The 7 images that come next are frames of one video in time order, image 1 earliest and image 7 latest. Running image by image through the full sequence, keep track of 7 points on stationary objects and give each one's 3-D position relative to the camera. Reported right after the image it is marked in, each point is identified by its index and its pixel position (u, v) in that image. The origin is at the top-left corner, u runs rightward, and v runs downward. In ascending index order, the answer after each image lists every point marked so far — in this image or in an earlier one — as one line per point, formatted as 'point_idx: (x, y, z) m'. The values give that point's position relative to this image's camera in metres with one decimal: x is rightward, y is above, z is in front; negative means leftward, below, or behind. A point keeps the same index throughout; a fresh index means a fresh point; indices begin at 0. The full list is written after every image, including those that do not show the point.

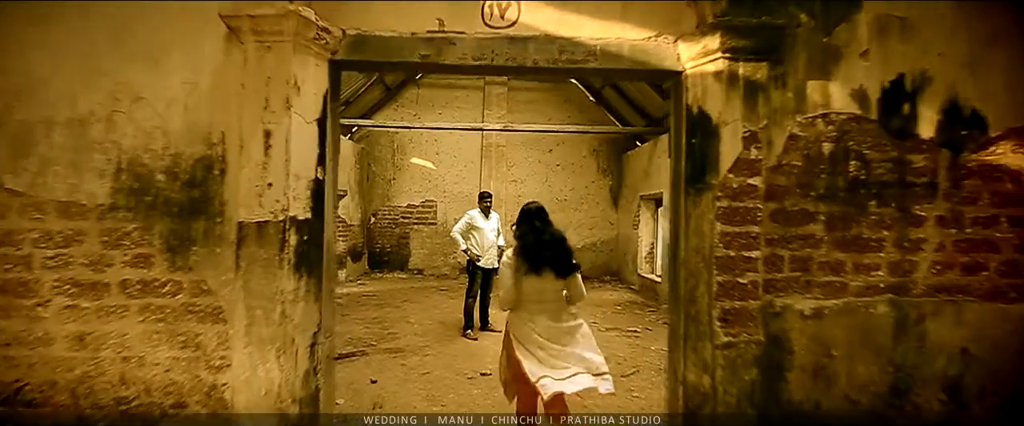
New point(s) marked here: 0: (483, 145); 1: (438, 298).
0: (-0.6, +1.4, +9.6) m
1: (-1.1, -1.3, +7.1) m
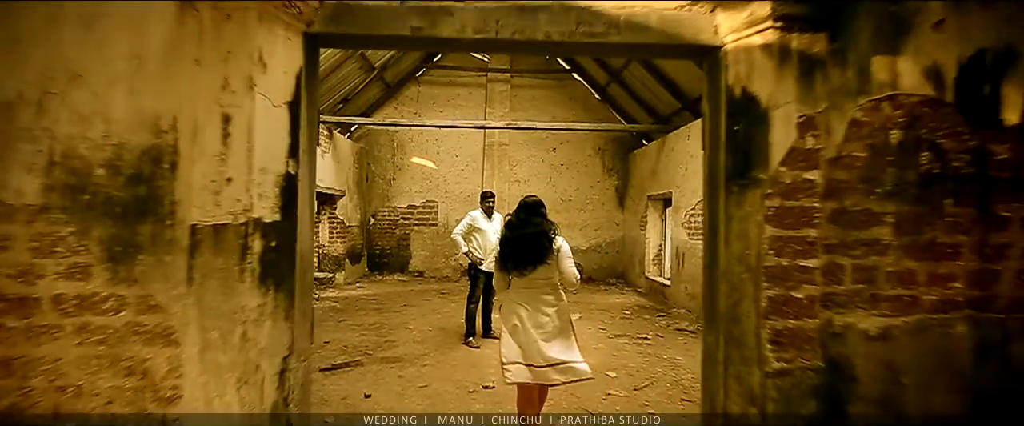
0: (-0.5, +1.4, +9.4) m
1: (-1.1, -1.3, +6.9) m
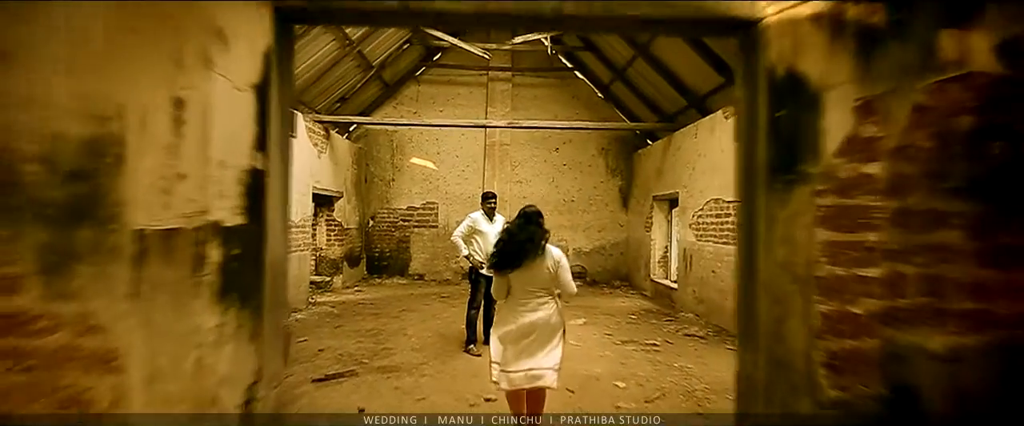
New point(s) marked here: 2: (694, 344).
0: (-0.5, +1.3, +9.2) m
1: (-1.0, -1.3, +6.7) m
2: (+1.8, -1.3, +4.8) m
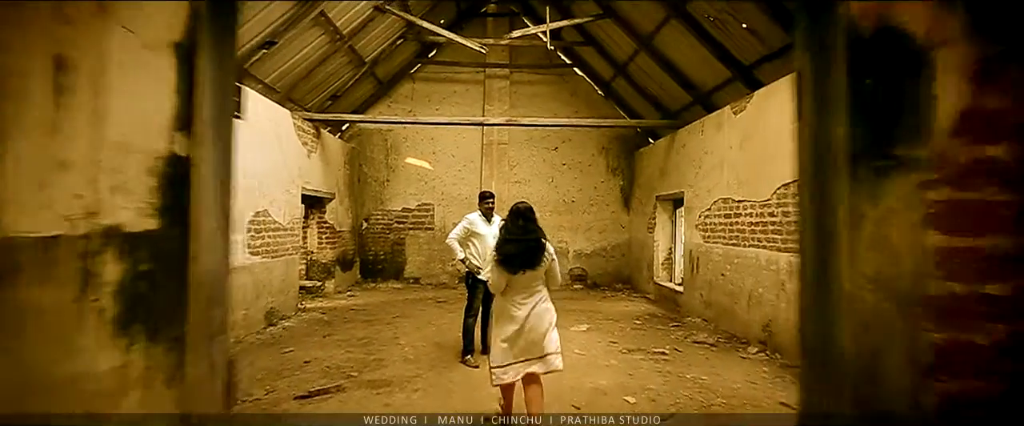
0: (-0.5, +1.3, +8.9) m
1: (-1.0, -1.3, +6.4) m
2: (+1.8, -1.3, +4.6) m
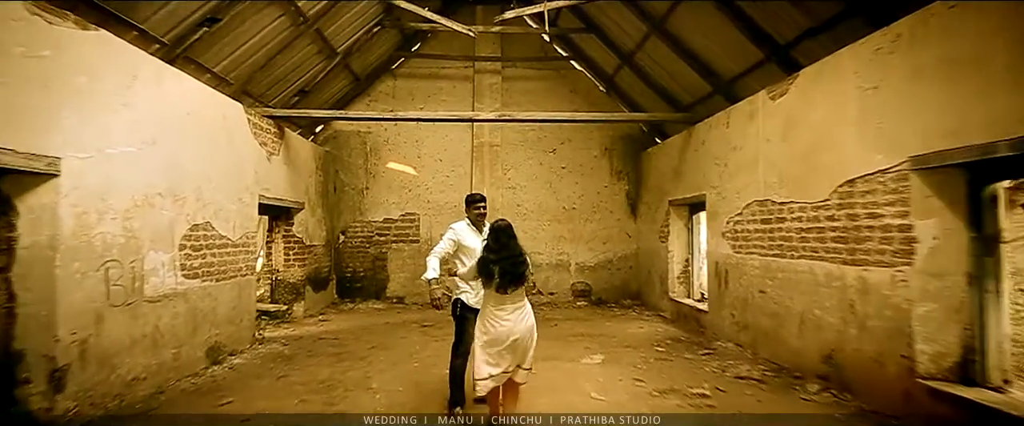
0: (-0.7, +1.1, +8.0) m
1: (-1.1, -1.4, +5.4) m
2: (+1.8, -1.4, +3.6) m
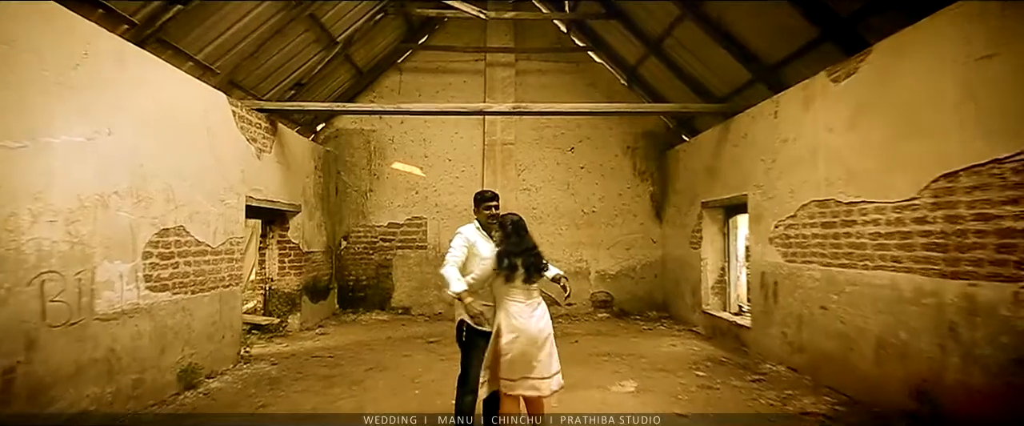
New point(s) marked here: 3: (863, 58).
0: (-0.4, +1.1, +7.4) m
1: (-0.9, -1.5, +4.8) m
2: (+2.0, -1.4, +3.0) m
3: (+2.6, +1.2, +3.6) m
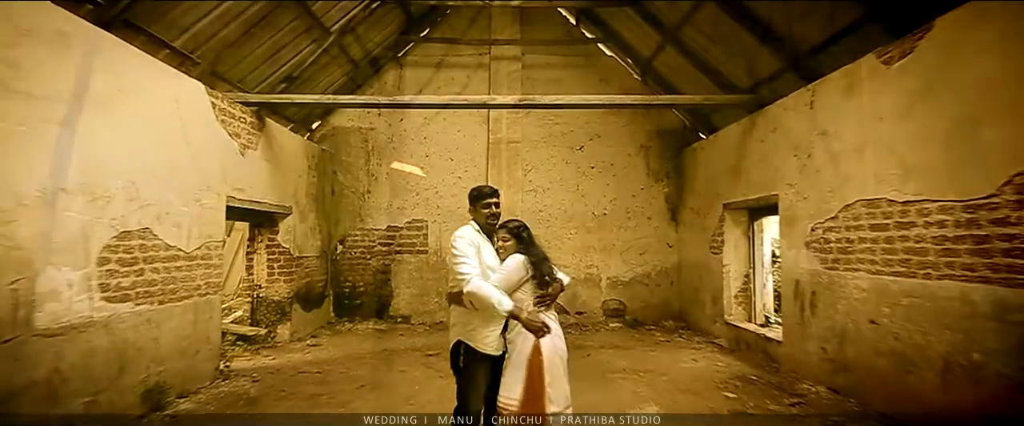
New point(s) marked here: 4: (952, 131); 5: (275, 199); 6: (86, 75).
0: (-0.3, +1.0, +7.0) m
1: (-0.9, -1.5, +4.4) m
2: (+2.0, -1.4, +2.5) m
3: (+2.7, +1.2, +3.1) m
4: (+2.6, +0.5, +2.9) m
5: (-2.7, +0.2, +5.4) m
6: (-2.6, +0.9, +2.9) m
